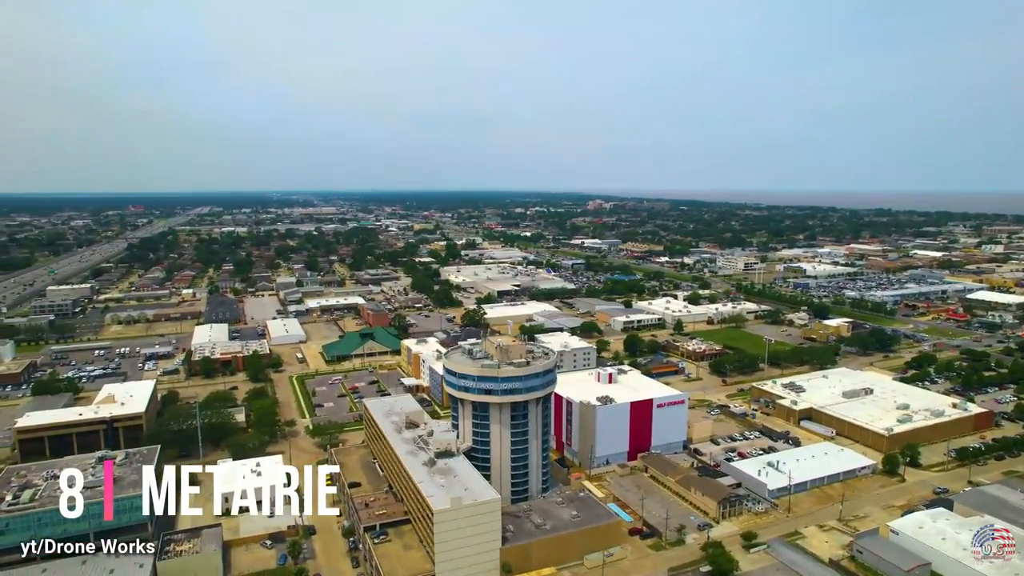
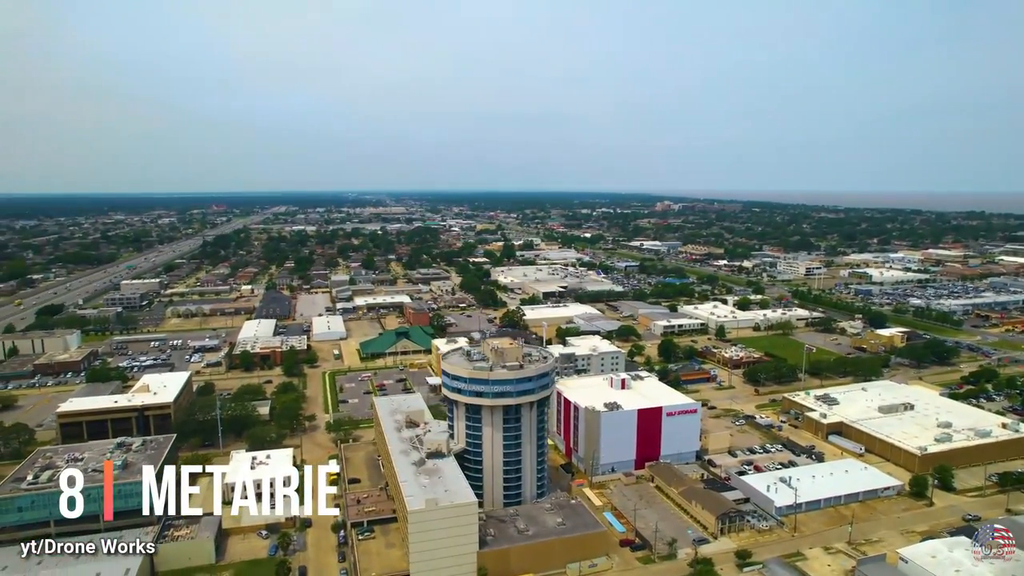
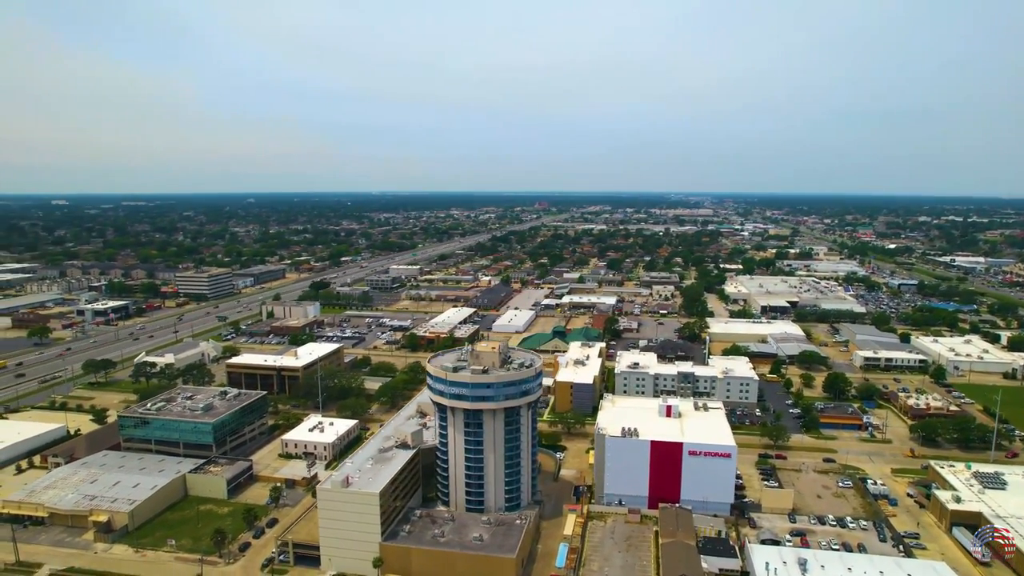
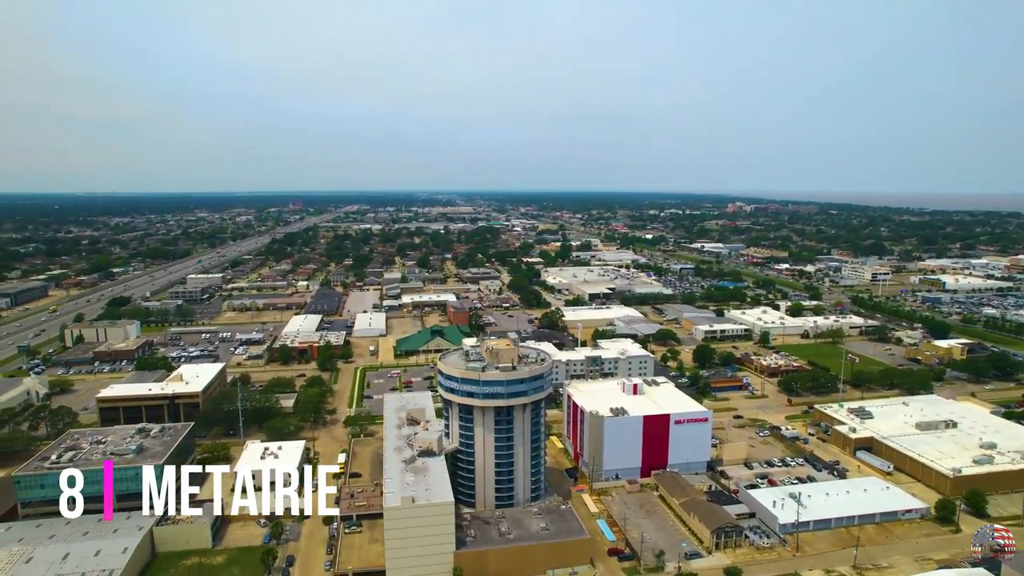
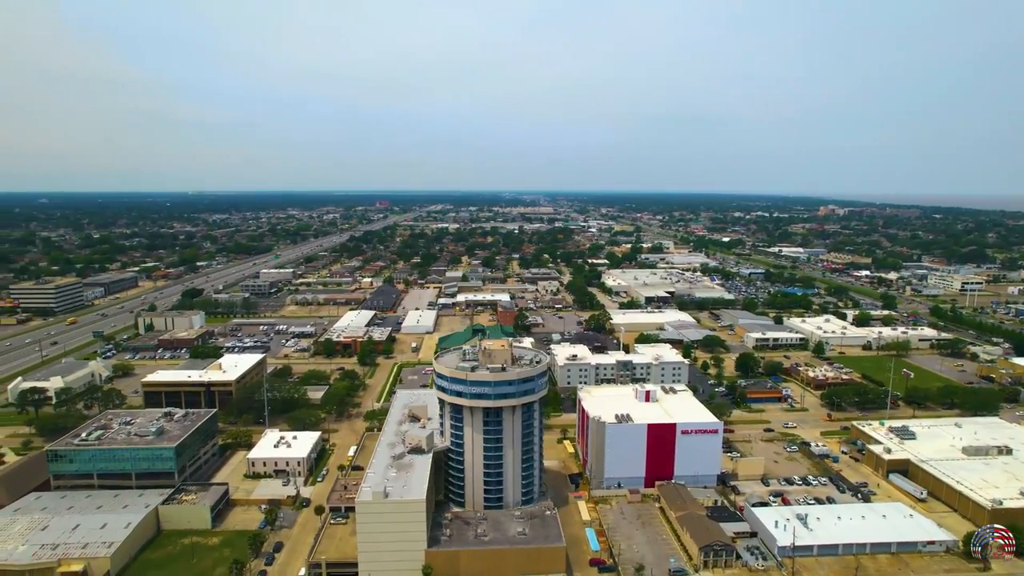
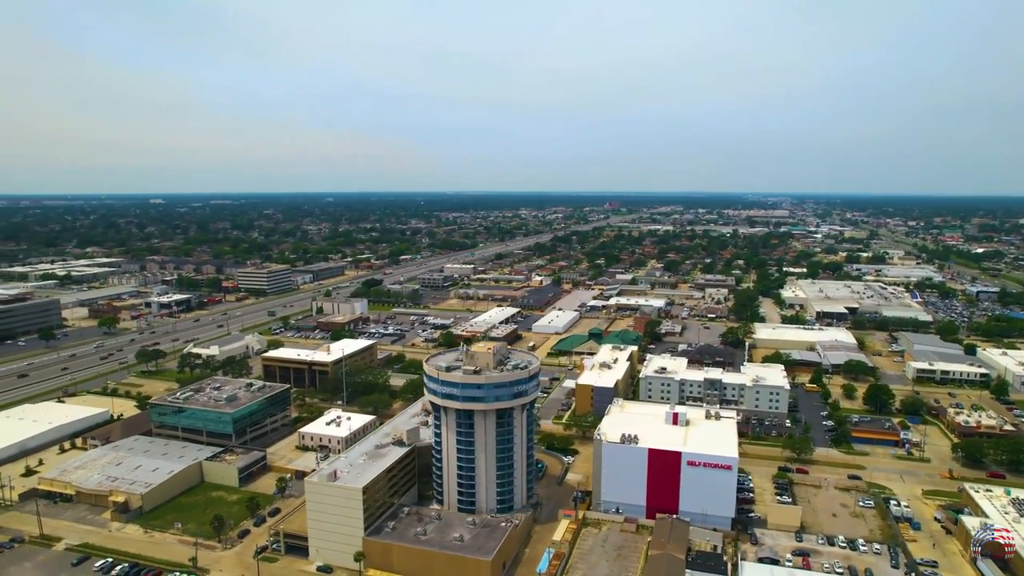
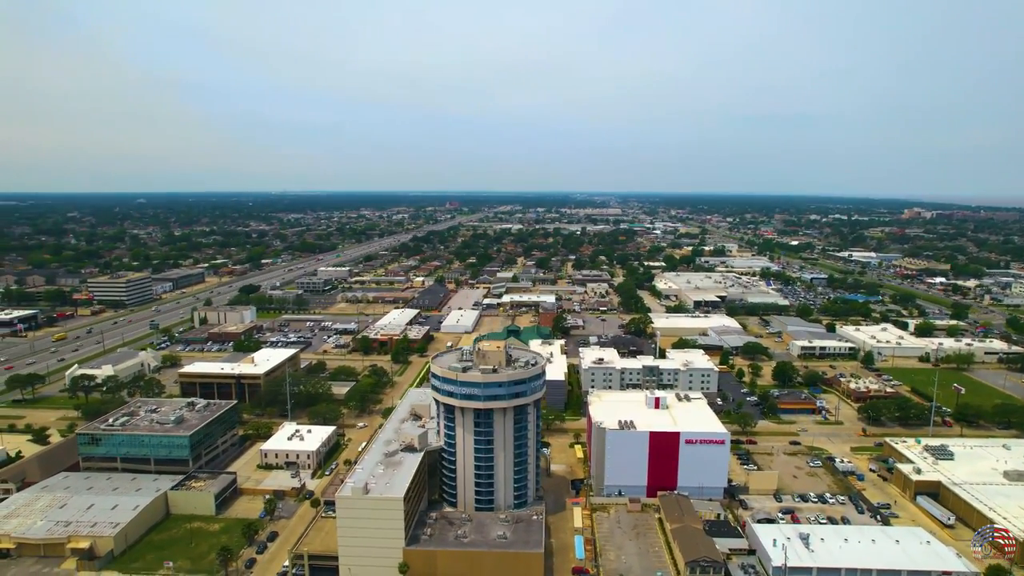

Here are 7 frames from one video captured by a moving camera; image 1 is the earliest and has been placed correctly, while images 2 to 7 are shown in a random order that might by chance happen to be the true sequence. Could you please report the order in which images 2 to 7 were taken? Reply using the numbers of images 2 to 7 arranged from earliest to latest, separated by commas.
2, 4, 5, 7, 3, 6
